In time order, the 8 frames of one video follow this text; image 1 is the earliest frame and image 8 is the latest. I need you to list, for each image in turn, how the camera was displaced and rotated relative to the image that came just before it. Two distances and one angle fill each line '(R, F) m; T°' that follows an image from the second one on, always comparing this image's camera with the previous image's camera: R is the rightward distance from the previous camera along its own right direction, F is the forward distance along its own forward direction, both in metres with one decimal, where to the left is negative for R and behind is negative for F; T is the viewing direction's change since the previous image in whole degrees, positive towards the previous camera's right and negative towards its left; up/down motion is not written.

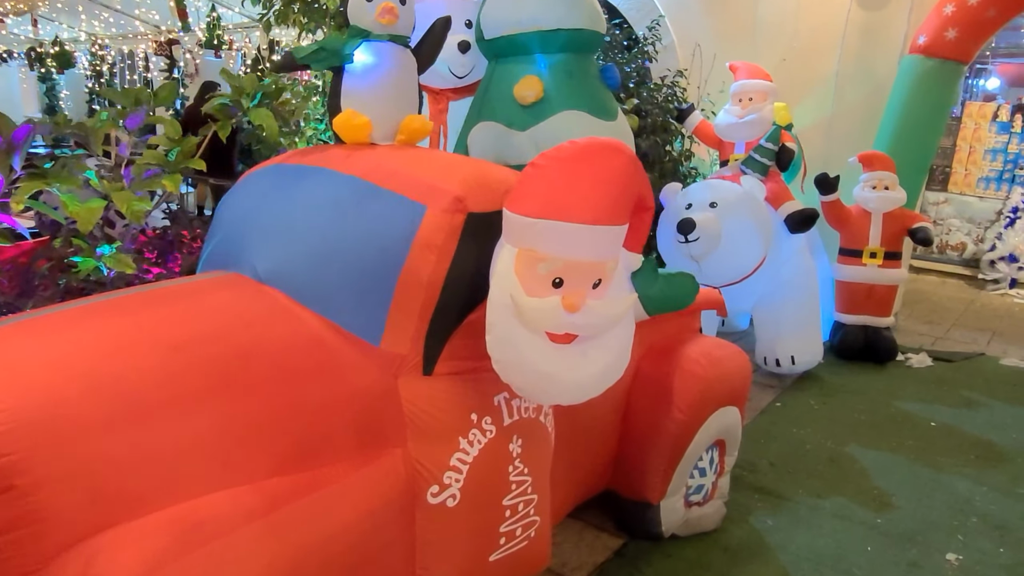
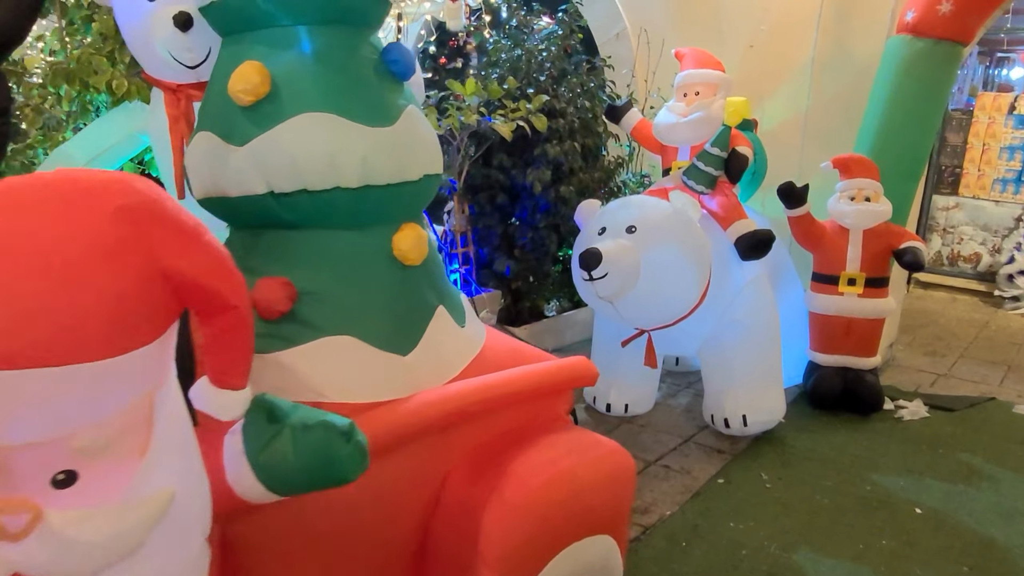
(+0.5, +0.6) m; -2°
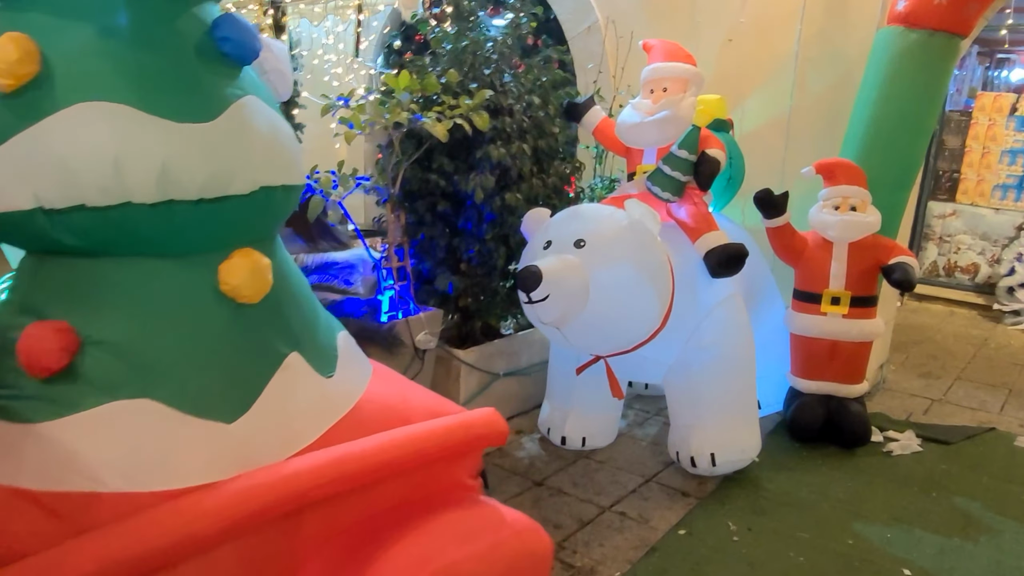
(+0.2, +0.3) m; 0°
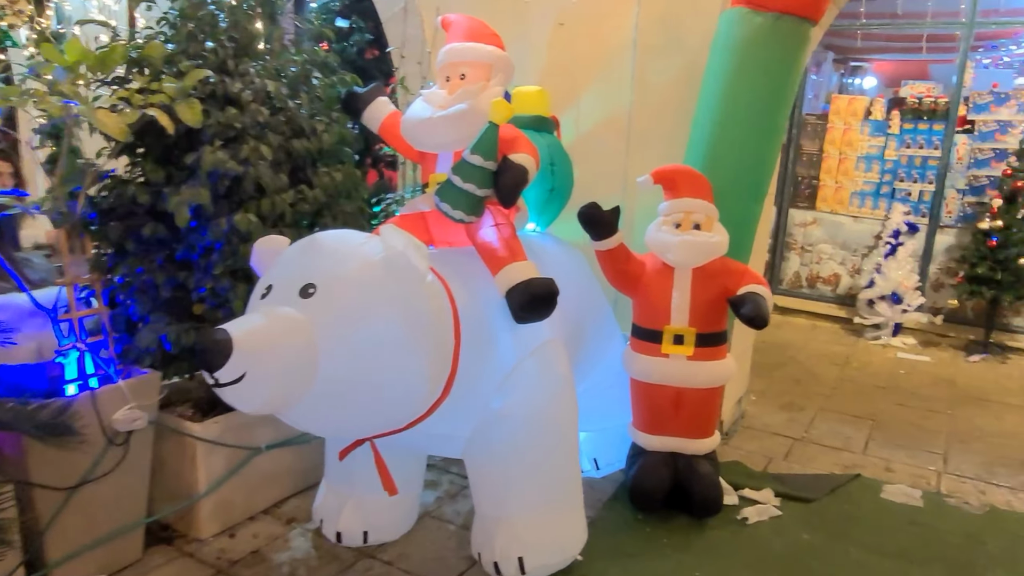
(+0.4, +0.6) m; +9°
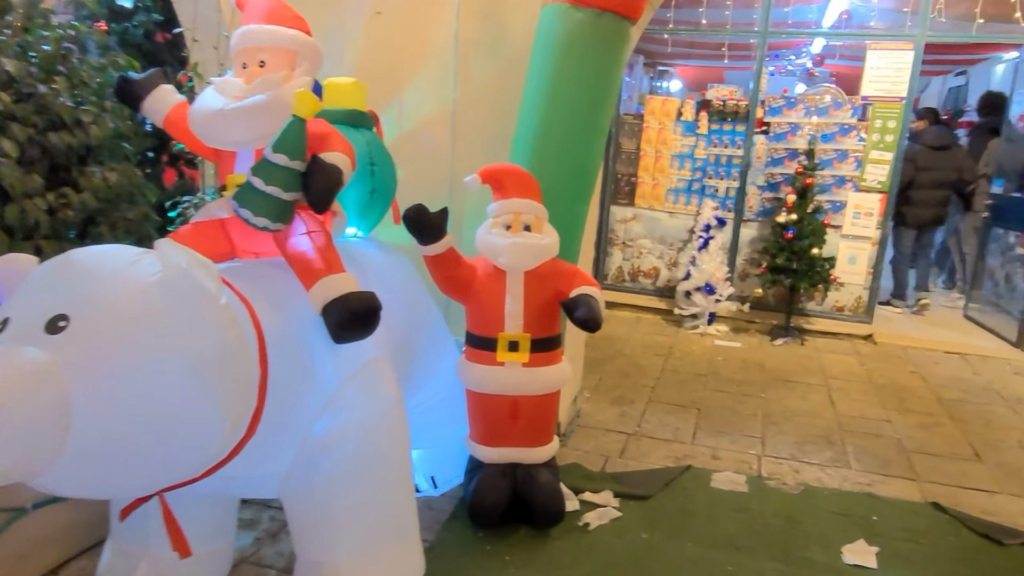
(0.0, +0.1) m; +13°
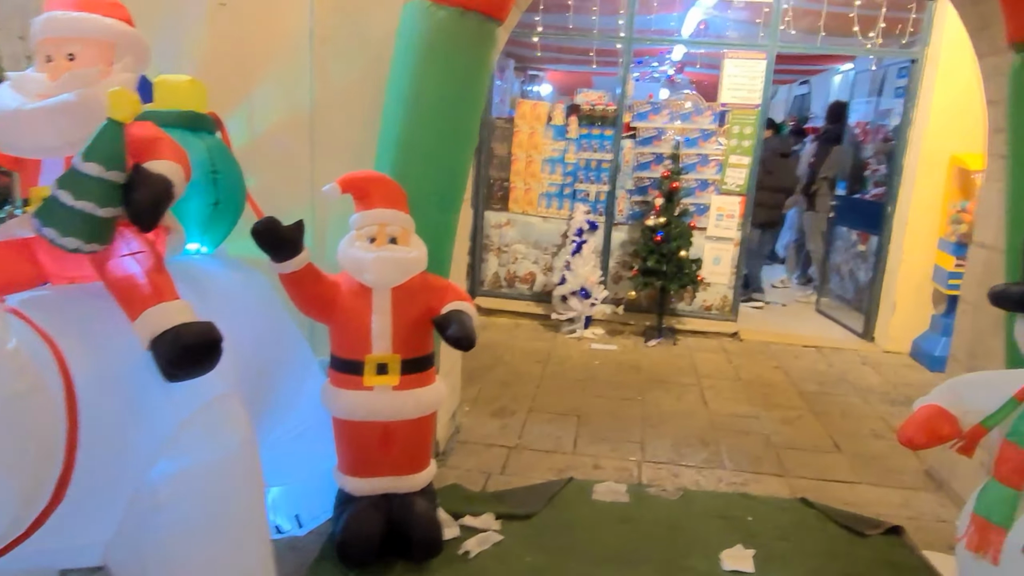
(0.0, +0.1) m; +10°
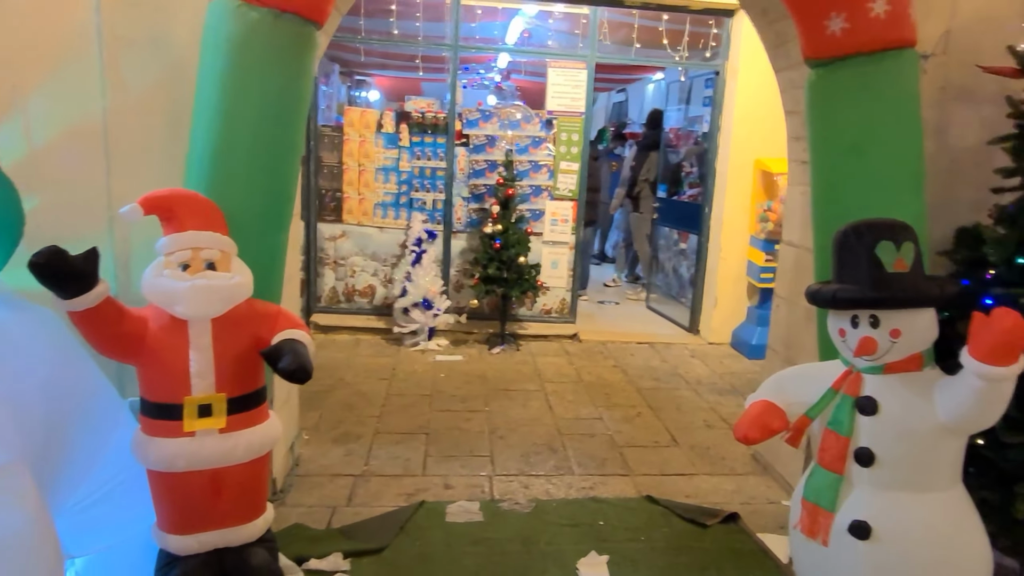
(0.0, +0.1) m; +13°
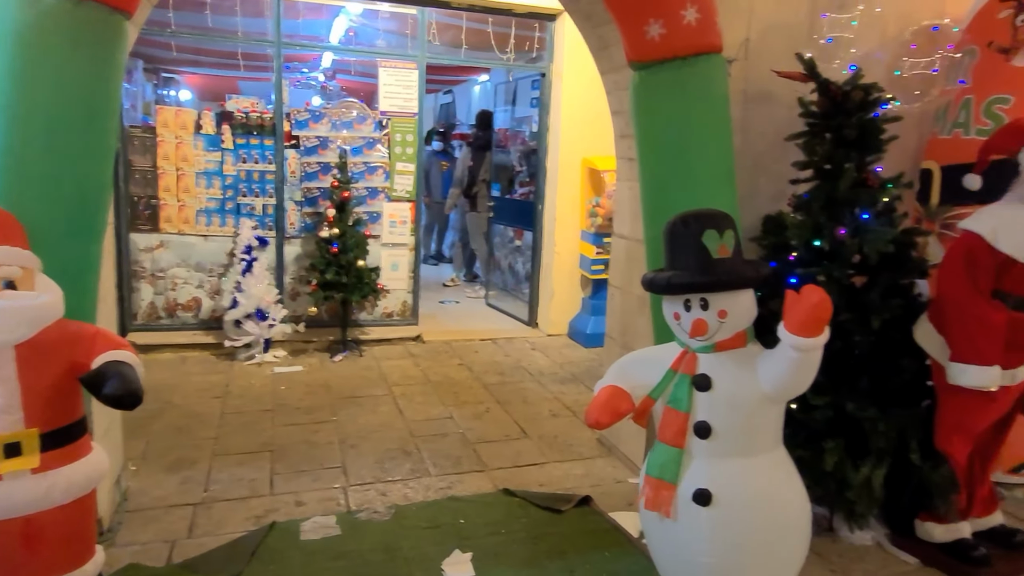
(0.0, 0.0) m; +13°
